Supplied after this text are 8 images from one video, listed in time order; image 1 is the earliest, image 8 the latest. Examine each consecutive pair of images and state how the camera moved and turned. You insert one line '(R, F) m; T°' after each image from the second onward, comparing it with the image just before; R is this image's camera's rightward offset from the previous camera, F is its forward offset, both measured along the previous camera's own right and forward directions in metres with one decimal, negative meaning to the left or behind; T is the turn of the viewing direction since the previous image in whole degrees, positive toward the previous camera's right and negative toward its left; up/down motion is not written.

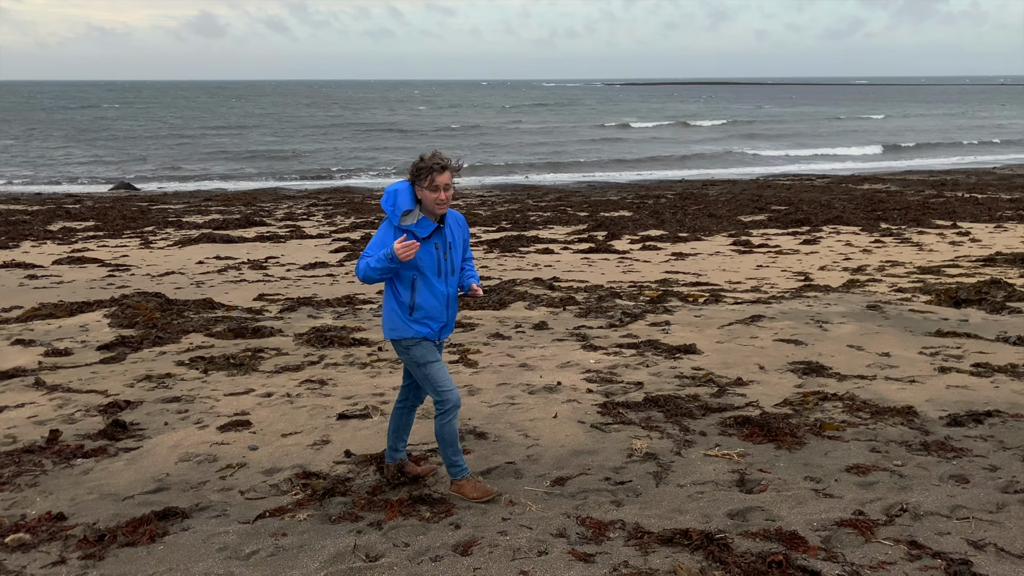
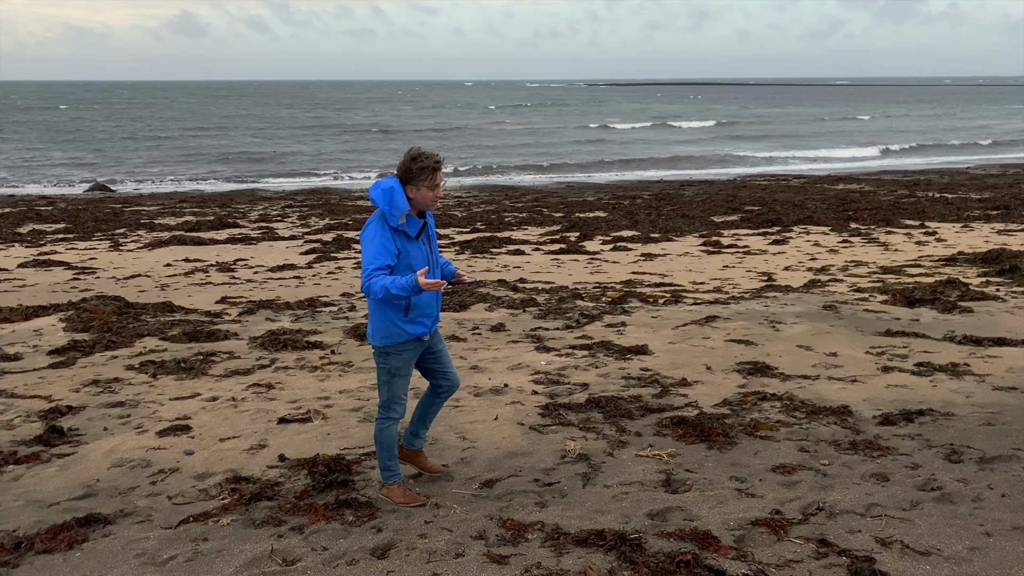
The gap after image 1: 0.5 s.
(+0.2, 0.0) m; +1°
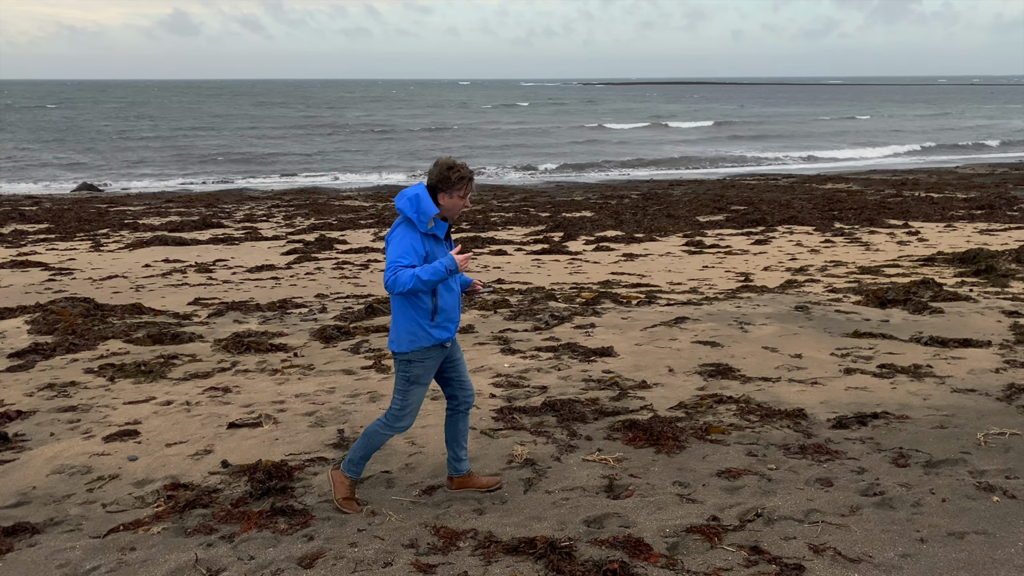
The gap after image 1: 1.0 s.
(+0.2, 0.0) m; +1°
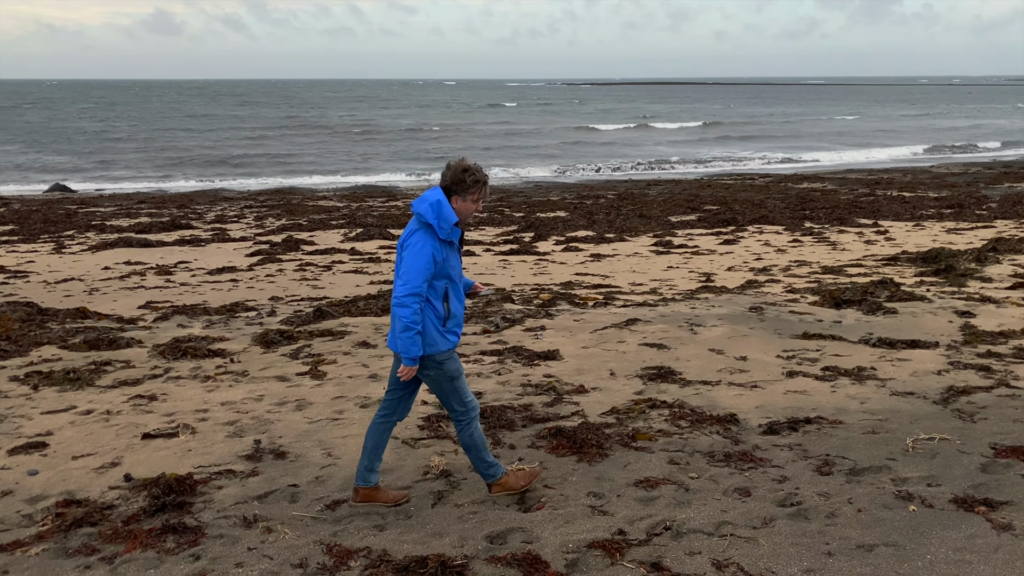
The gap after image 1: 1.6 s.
(+0.3, +0.1) m; +1°
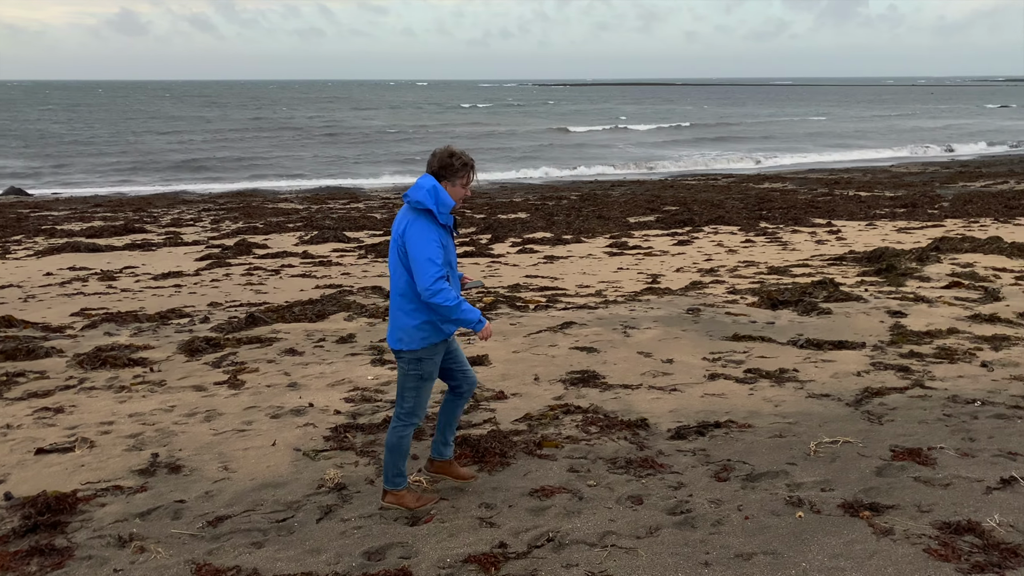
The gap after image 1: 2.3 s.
(+0.3, 0.0) m; +2°
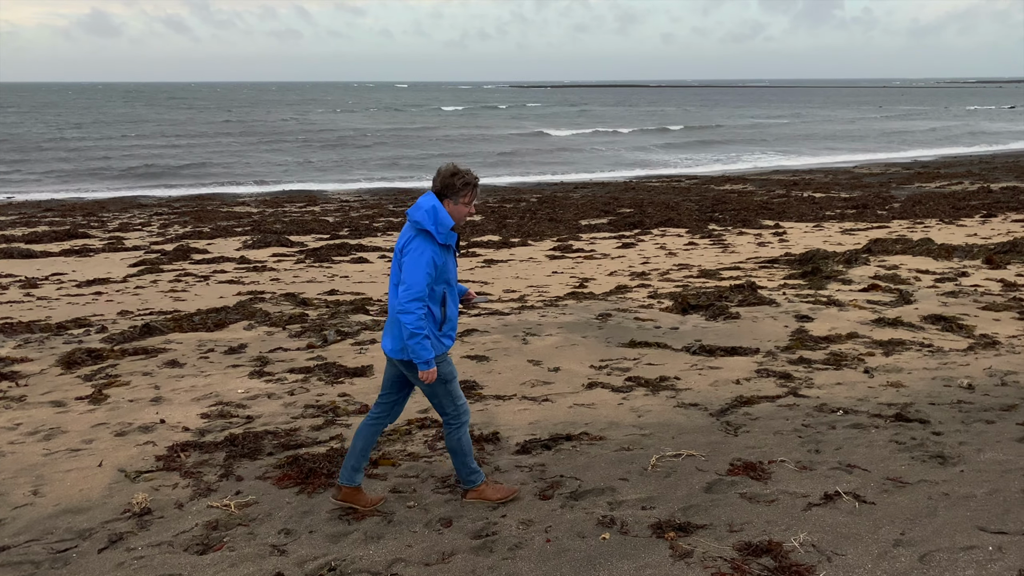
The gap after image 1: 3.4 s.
(+0.6, +0.1) m; +2°
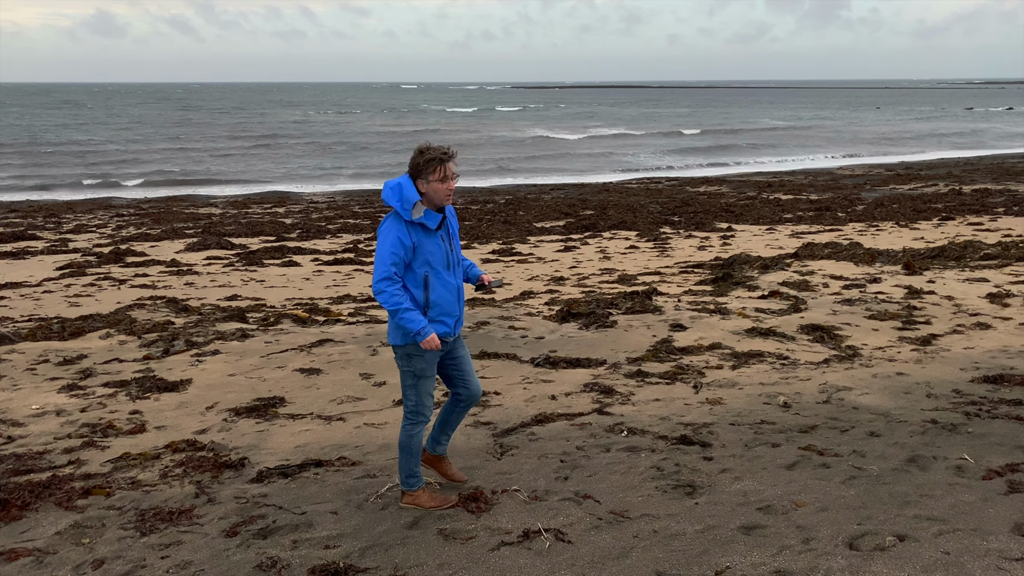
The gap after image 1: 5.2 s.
(+1.1, +0.2) m; 0°
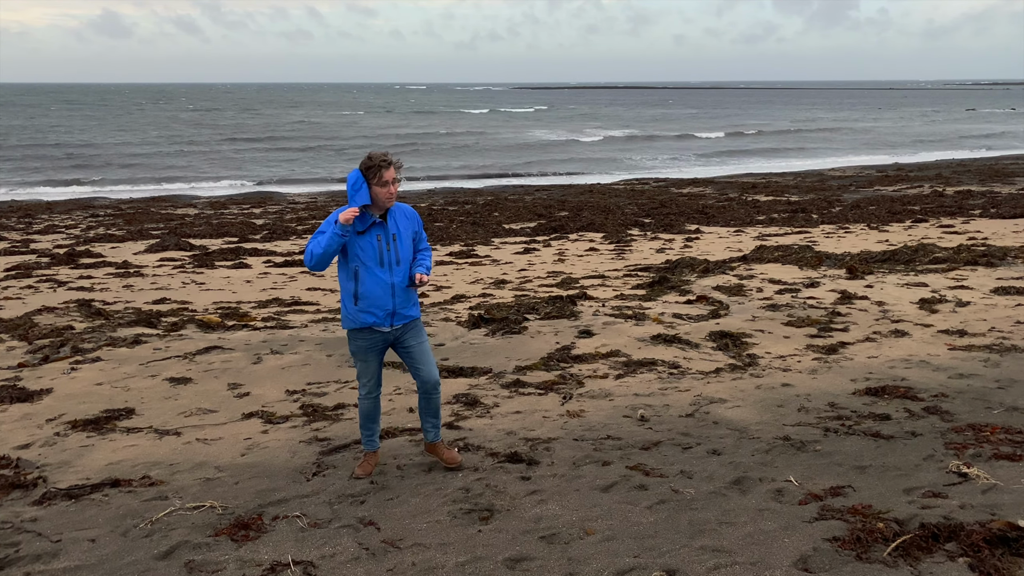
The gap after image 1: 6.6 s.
(+0.8, +0.2) m; 0°
